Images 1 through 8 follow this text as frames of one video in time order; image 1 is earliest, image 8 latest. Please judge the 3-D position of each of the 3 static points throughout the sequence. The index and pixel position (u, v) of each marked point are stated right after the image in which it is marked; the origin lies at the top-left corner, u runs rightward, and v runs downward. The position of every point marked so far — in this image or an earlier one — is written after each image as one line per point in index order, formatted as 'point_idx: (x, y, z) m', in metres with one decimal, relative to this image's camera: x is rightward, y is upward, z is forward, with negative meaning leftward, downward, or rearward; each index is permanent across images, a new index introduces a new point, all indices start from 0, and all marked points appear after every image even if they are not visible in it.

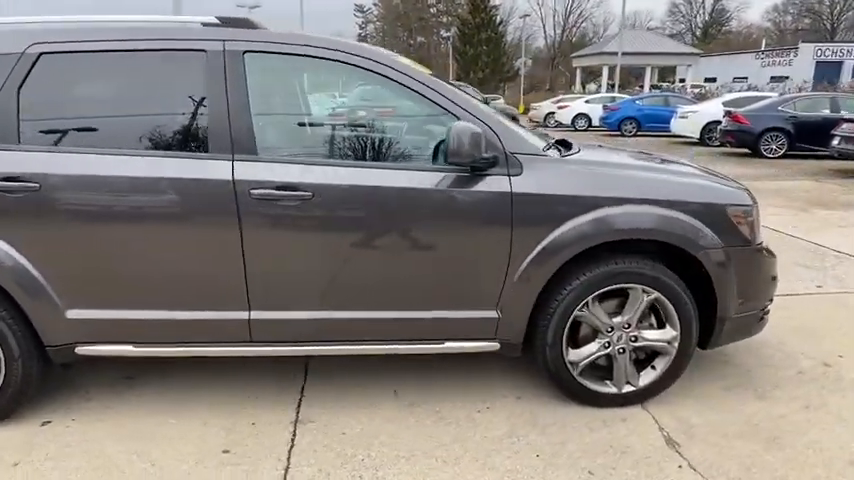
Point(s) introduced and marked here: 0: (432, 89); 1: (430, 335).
0: (0.0, +0.7, +2.7) m
1: (0.0, -0.5, +2.8) m
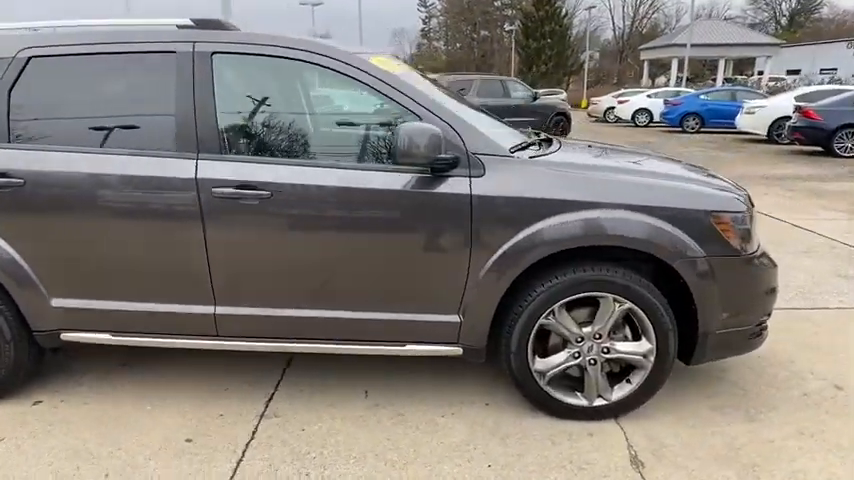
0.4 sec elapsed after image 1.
0: (-0.2, +0.7, +2.7) m
1: (-0.2, -0.5, +2.8) m
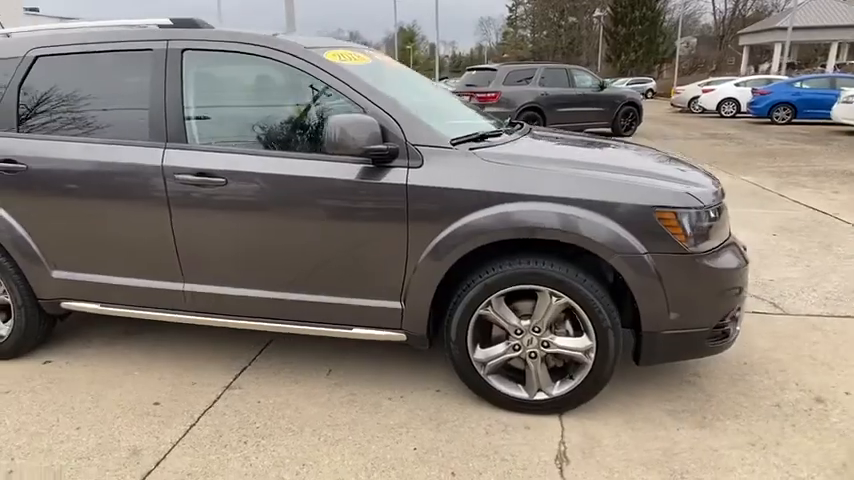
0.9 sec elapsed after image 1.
0: (-0.4, +0.8, +2.8) m
1: (-0.4, -0.4, +2.9) m
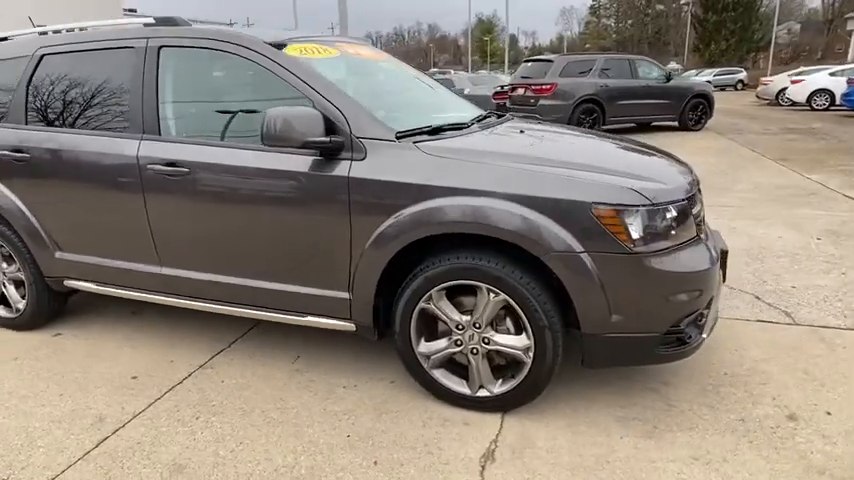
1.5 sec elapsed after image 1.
0: (-0.7, +0.8, +2.9) m
1: (-0.7, -0.3, +3.0) m
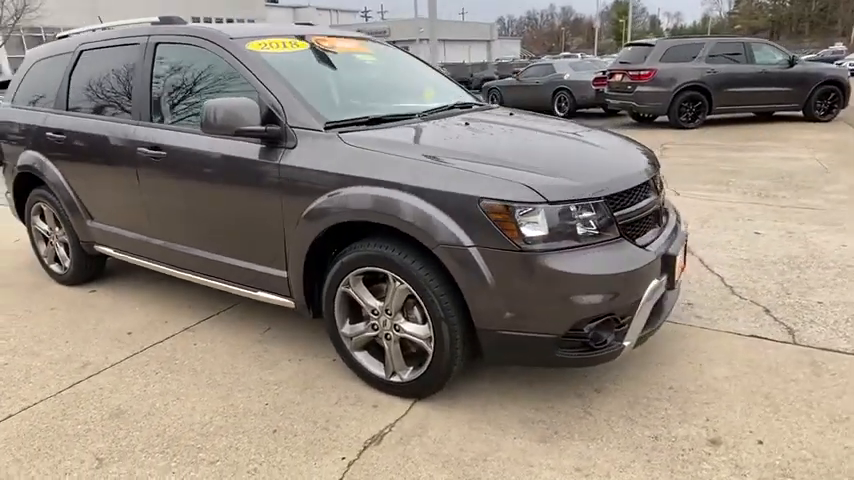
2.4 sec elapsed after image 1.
0: (-1.0, +0.9, +3.1) m
1: (-1.0, -0.2, +3.3) m
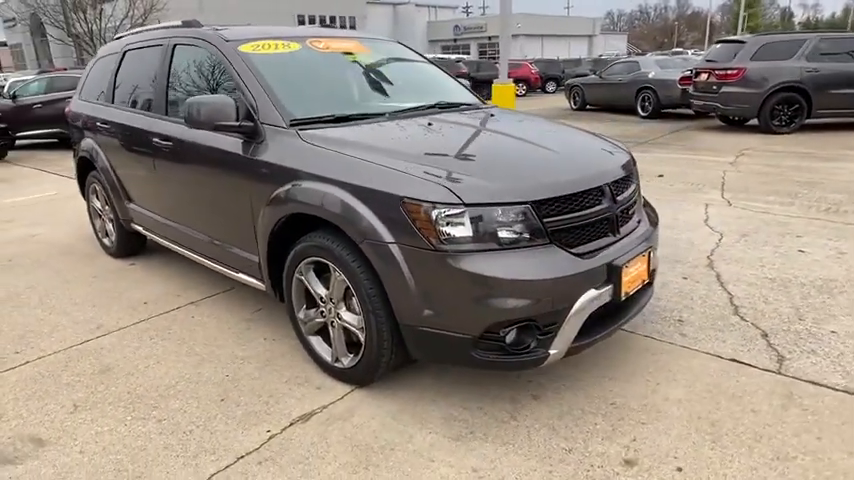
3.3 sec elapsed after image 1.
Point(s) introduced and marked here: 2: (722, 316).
0: (-1.1, +1.0, +3.4) m
1: (-1.2, -0.1, +3.6) m
2: (+1.8, -0.5, +3.6) m
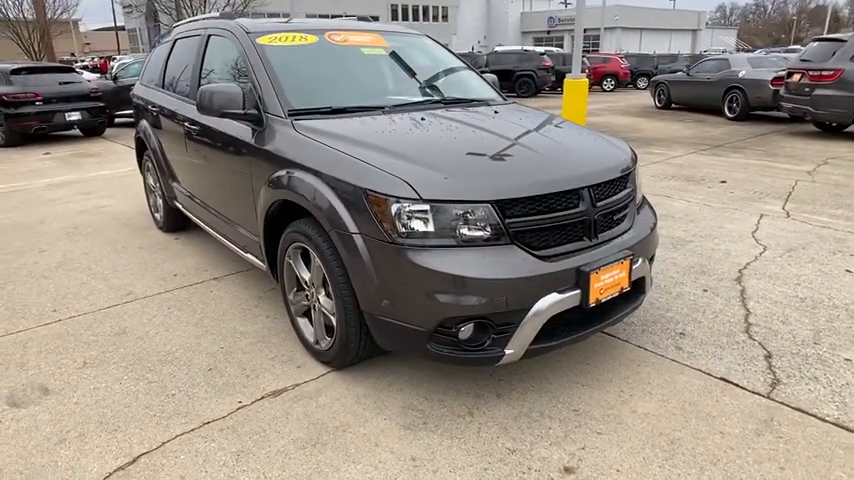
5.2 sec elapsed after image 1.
0: (-1.1, +1.1, +3.6) m
1: (-1.2, 0.0, +3.8) m
2: (+1.8, -0.5, +3.4) m
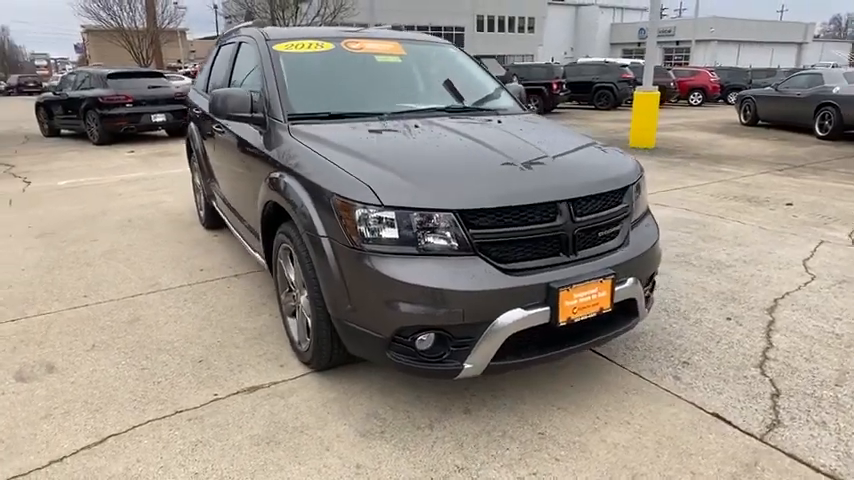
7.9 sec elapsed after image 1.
0: (-1.0, +1.1, +3.7) m
1: (-1.2, 0.0, +3.9) m
2: (+1.7, -0.7, +3.1) m
